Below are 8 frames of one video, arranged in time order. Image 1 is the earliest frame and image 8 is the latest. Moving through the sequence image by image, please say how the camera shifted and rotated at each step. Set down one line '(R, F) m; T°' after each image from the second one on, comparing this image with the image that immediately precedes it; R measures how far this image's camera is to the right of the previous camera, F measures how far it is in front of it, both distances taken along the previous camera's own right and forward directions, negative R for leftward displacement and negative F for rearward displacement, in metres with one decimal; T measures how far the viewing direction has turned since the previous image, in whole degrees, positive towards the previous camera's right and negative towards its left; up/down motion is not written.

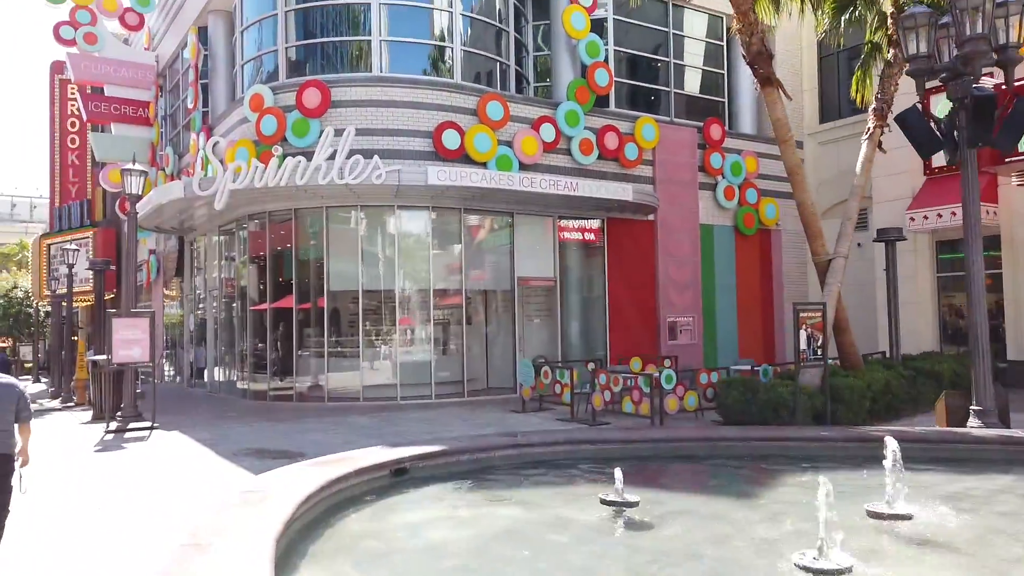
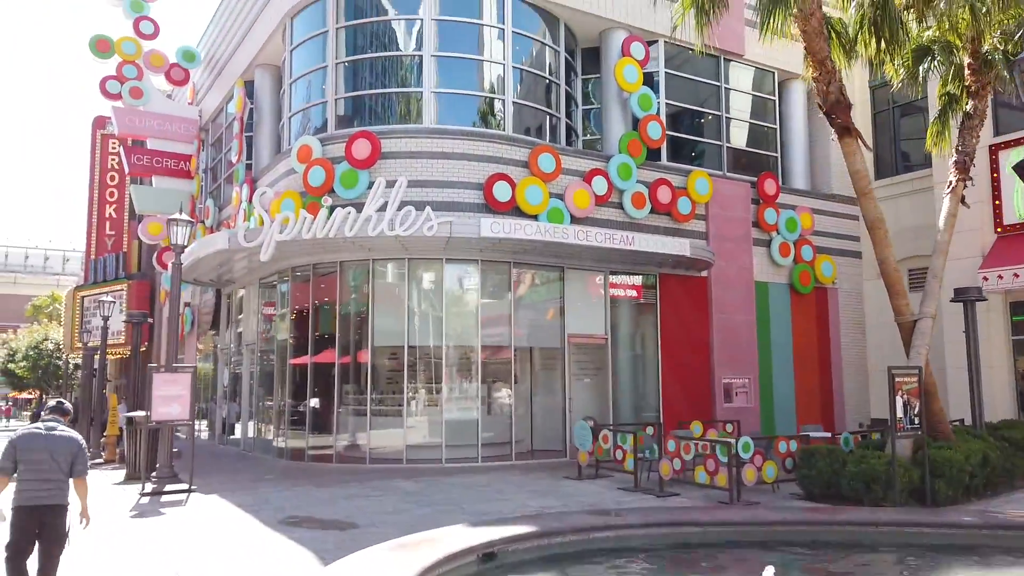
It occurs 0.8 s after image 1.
(-0.6, +0.7) m; -2°
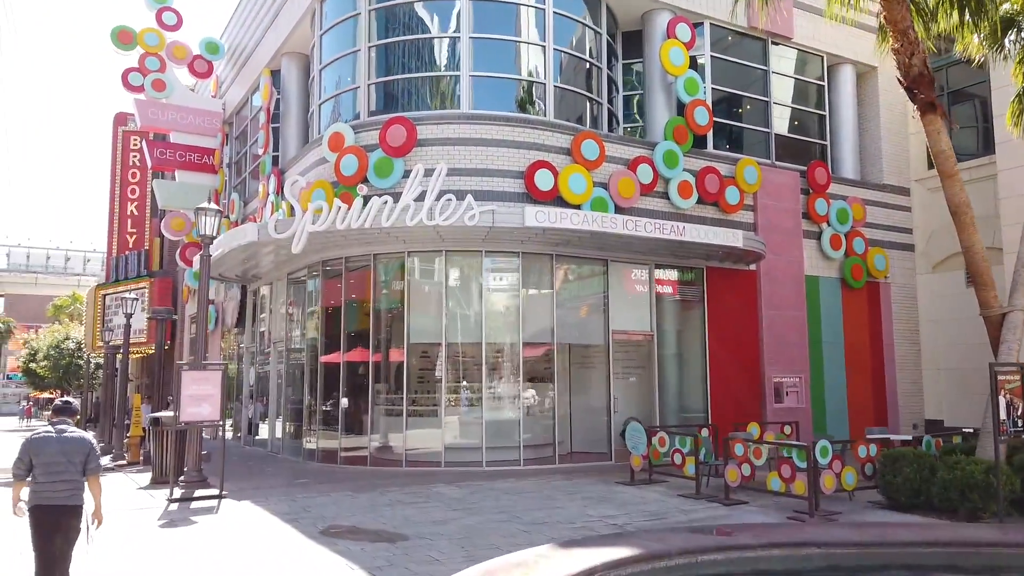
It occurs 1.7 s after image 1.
(-0.5, +0.8) m; -1°
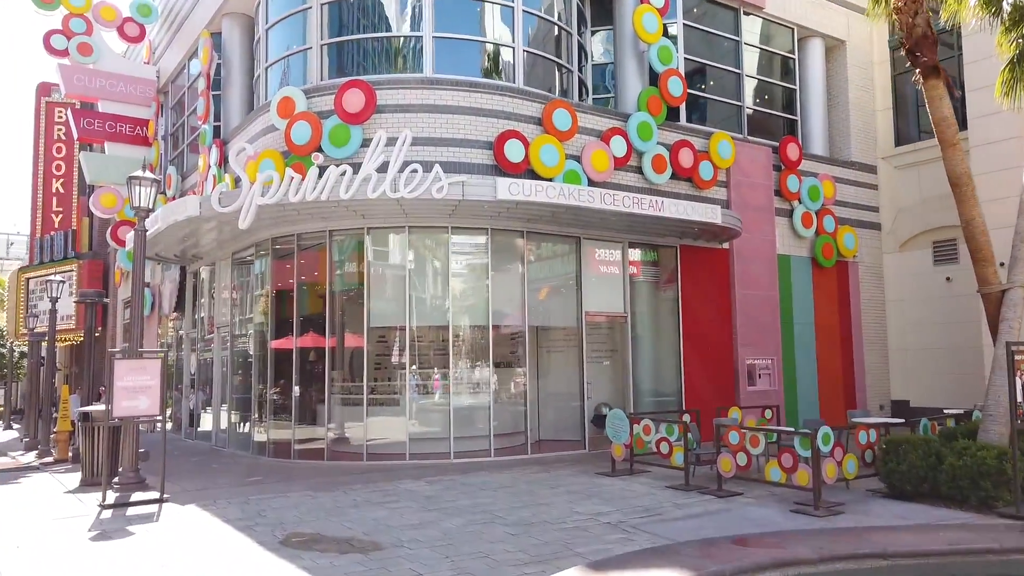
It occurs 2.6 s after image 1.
(-0.4, +1.0) m; +4°
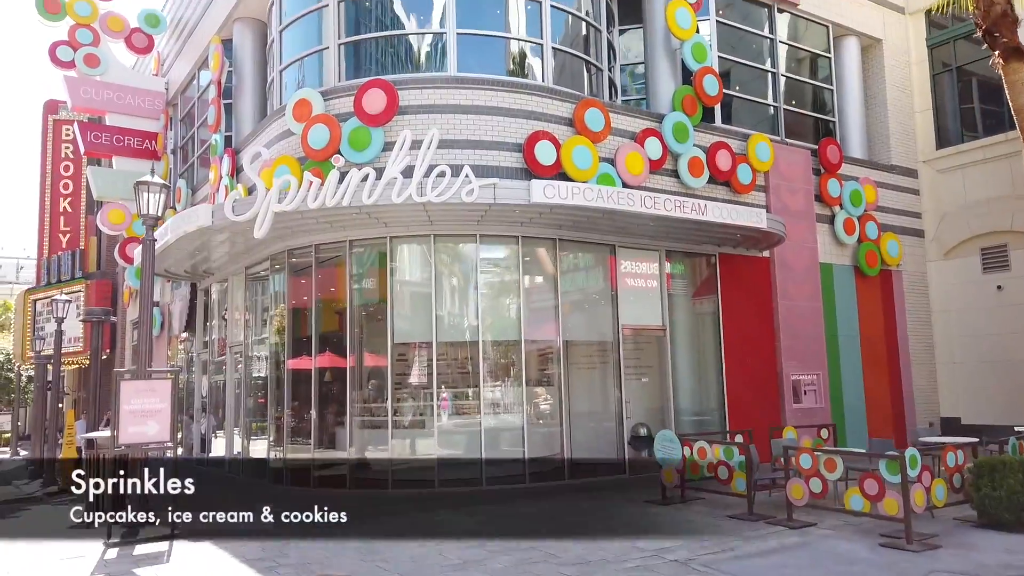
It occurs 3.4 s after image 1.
(-0.4, +0.9) m; -1°
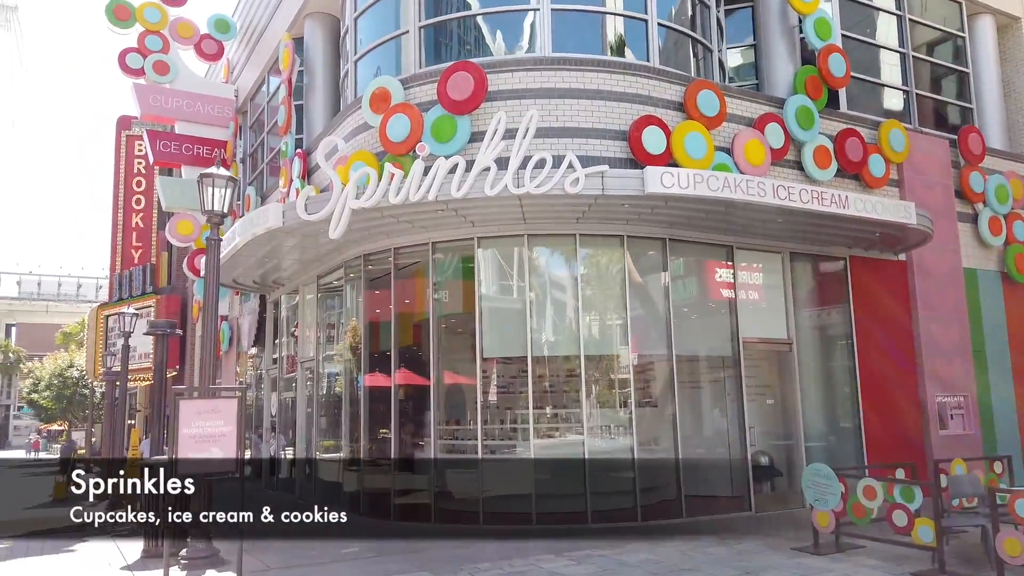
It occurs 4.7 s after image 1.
(-0.6, +1.6) m; -5°
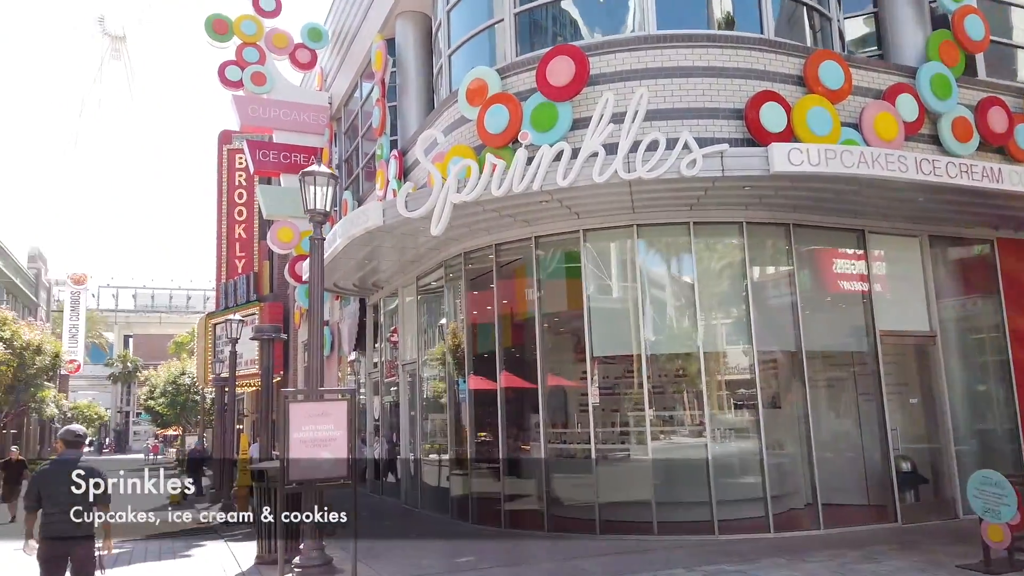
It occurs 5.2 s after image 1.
(-0.3, +0.6) m; -7°
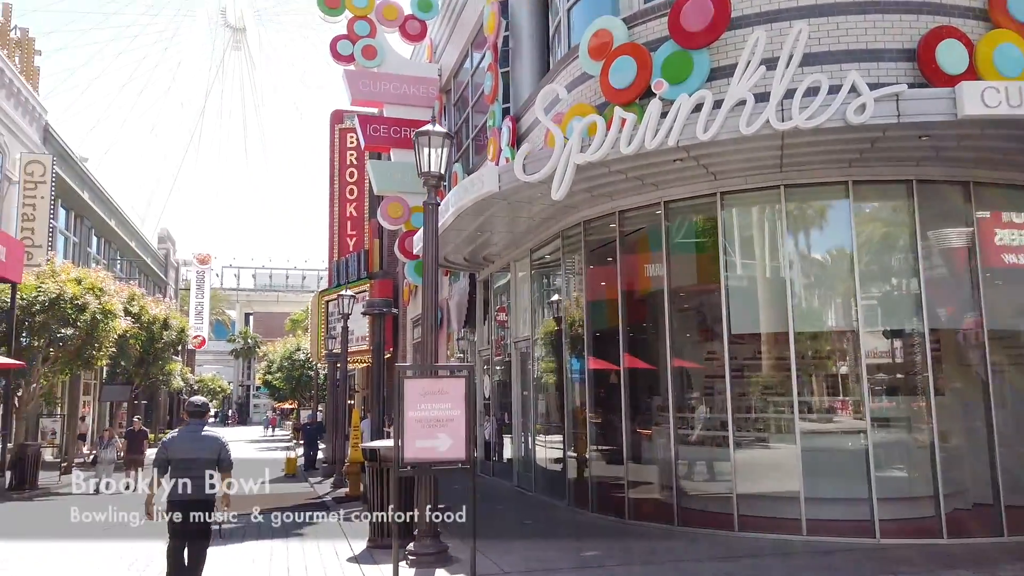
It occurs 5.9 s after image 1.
(-0.3, +0.8) m; -8°
